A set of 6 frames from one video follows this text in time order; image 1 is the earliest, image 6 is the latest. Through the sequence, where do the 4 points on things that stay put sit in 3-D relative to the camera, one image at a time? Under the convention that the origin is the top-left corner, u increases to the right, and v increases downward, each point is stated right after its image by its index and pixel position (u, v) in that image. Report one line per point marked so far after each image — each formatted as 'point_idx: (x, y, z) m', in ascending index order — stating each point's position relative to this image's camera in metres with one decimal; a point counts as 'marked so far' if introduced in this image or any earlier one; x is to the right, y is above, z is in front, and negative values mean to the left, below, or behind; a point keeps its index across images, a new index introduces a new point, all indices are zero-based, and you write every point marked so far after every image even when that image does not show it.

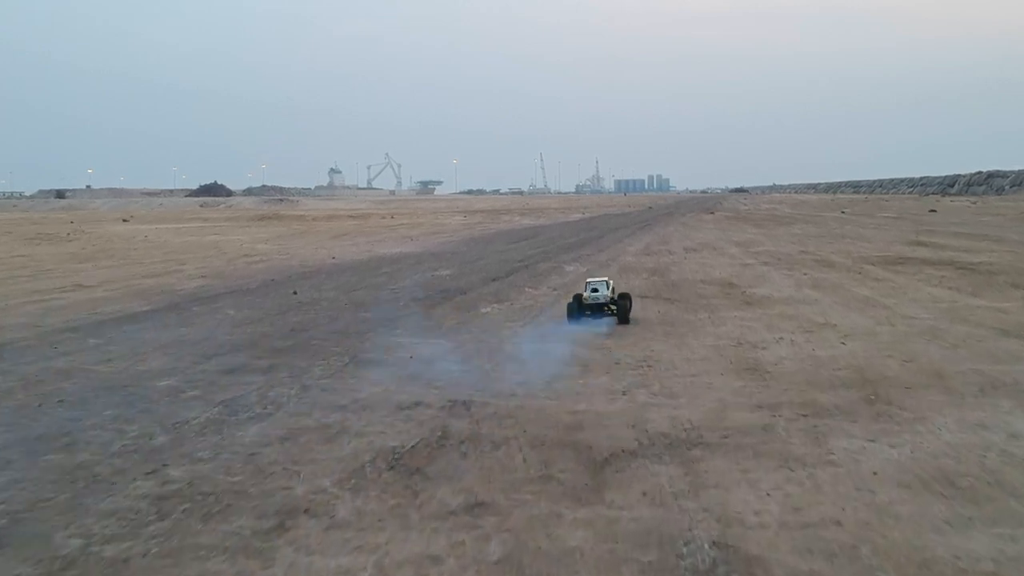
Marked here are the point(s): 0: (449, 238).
0: (-1.0, +0.8, +14.8) m
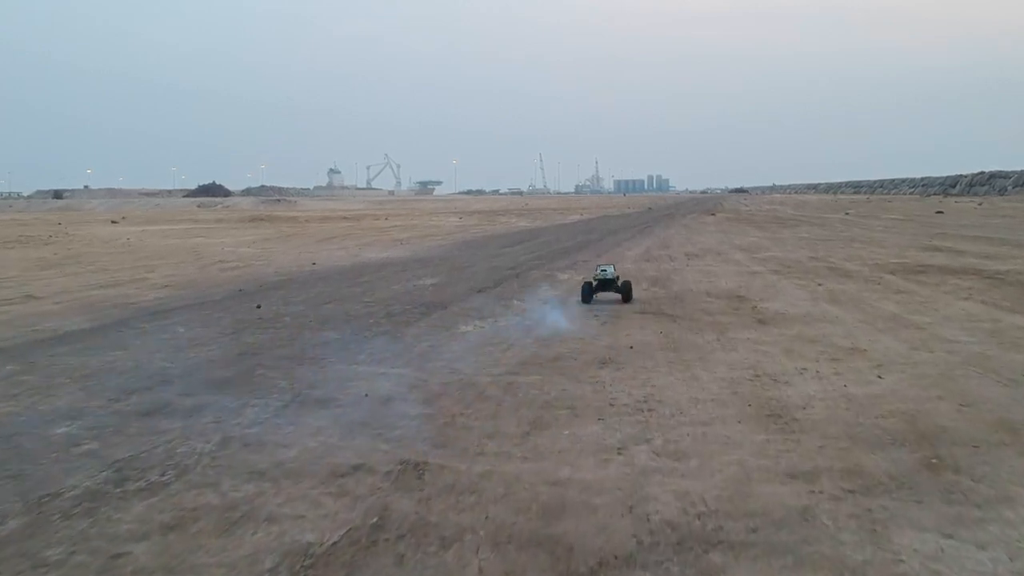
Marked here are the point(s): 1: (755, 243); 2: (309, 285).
0: (-1.0, +0.7, +14.3) m
1: (+2.8, +0.5, +11.4) m
2: (-1.4, 0.0, +6.8) m
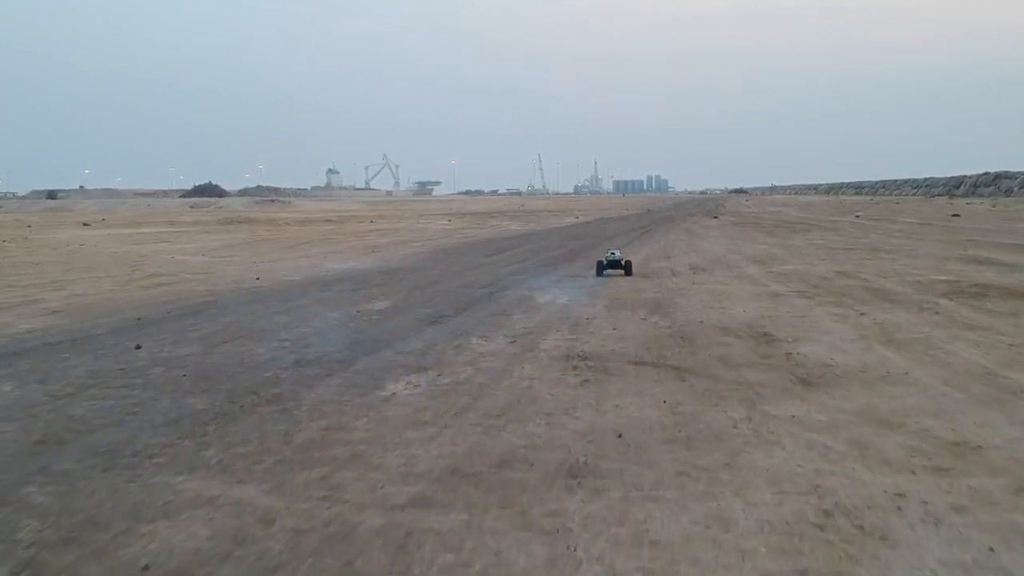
0: (-1.2, +0.5, +13.0) m
1: (+2.6, +0.4, +10.1) m
2: (-1.6, -0.1, +5.5) m
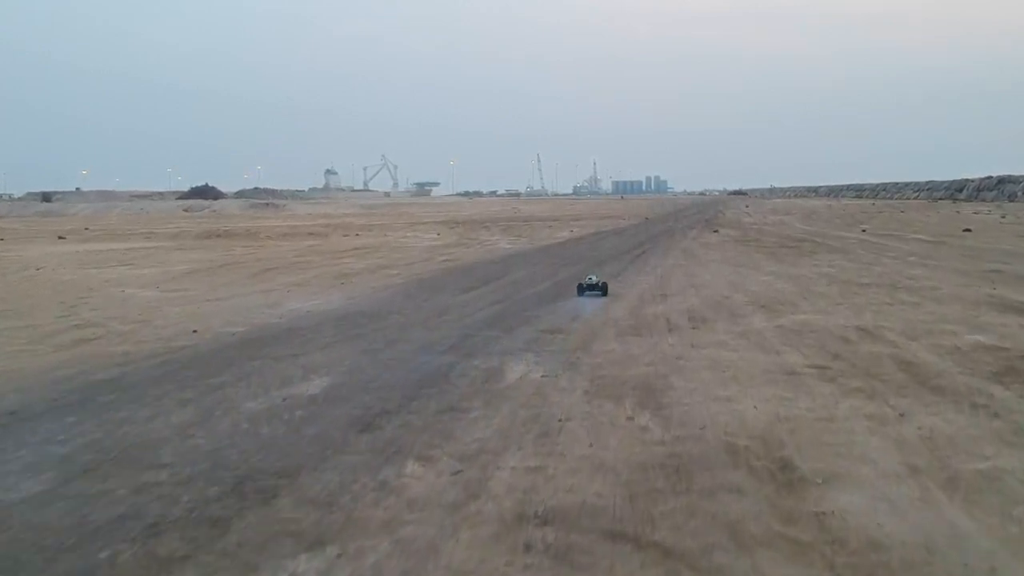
0: (-1.4, +0.1, +12.0) m
1: (+2.4, 0.0, +9.1) m
2: (-1.8, -0.5, +4.5) m
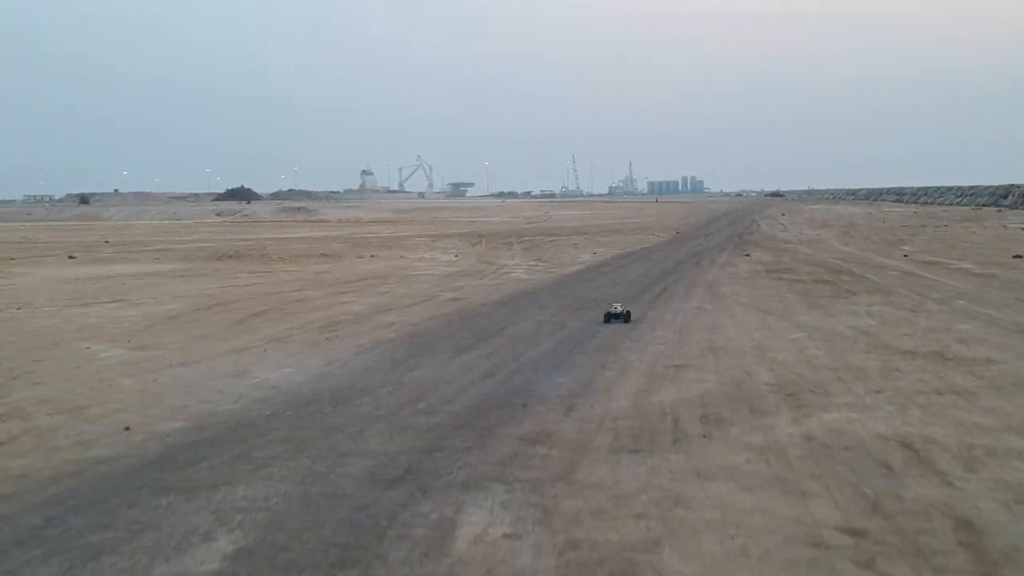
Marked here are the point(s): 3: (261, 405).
0: (-1.4, -0.4, +11.0) m
1: (+2.4, -0.6, +8.0) m
2: (-2.0, -1.1, +3.5) m
3: (-1.8, -0.8, +7.0) m
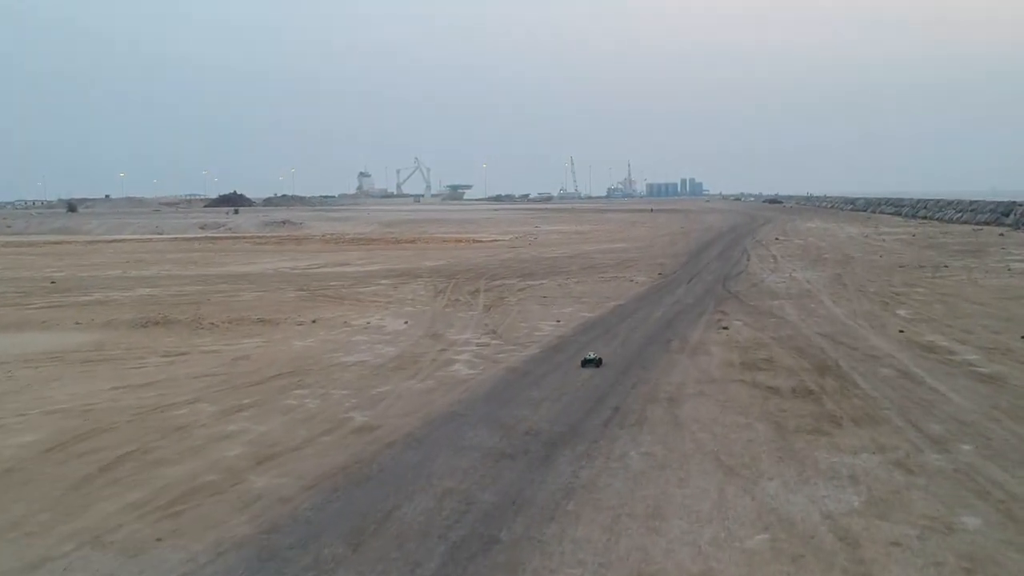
0: (-2.3, -1.9, +8.8) m
1: (+1.4, -2.1, +5.8) m
2: (-2.9, -2.6, +1.4) m
3: (-2.7, -2.3, +4.8) m
